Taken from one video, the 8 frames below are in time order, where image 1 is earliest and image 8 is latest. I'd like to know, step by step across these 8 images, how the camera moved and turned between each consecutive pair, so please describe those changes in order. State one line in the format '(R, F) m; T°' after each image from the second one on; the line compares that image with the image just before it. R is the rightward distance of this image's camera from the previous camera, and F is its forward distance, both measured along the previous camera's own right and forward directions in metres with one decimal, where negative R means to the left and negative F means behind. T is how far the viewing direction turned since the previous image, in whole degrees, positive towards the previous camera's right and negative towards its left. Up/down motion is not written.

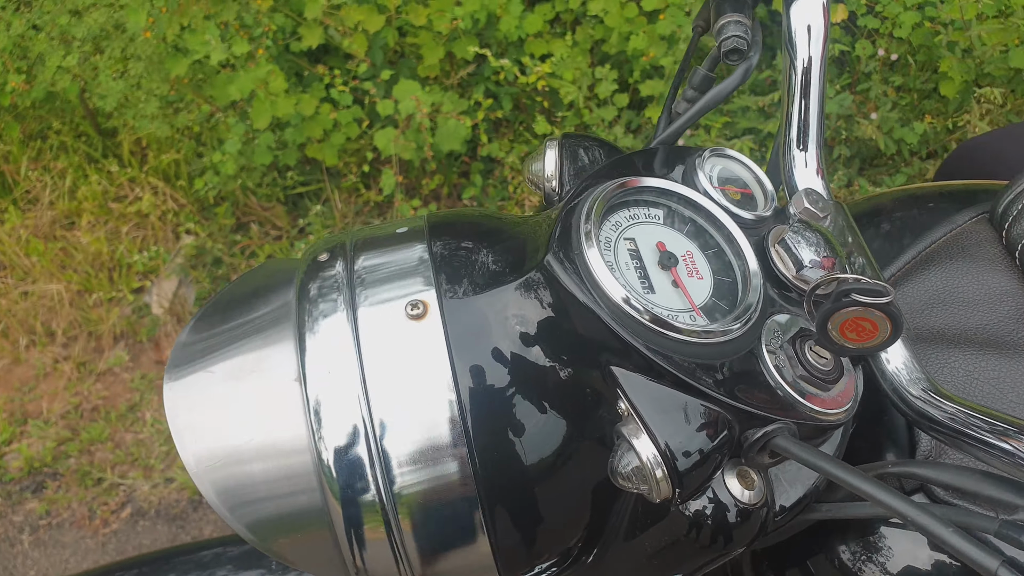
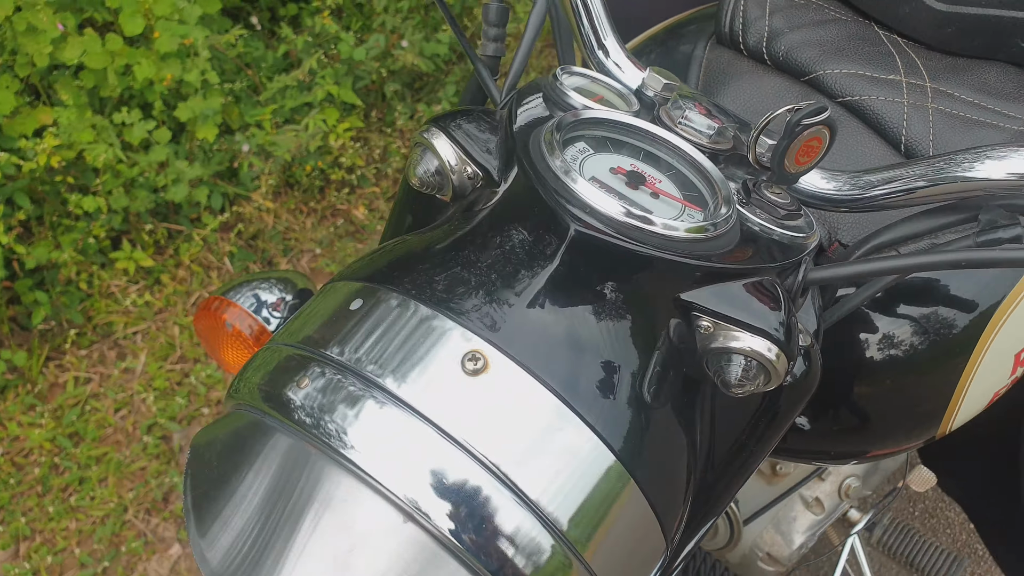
(-0.1, +0.1) m; +27°
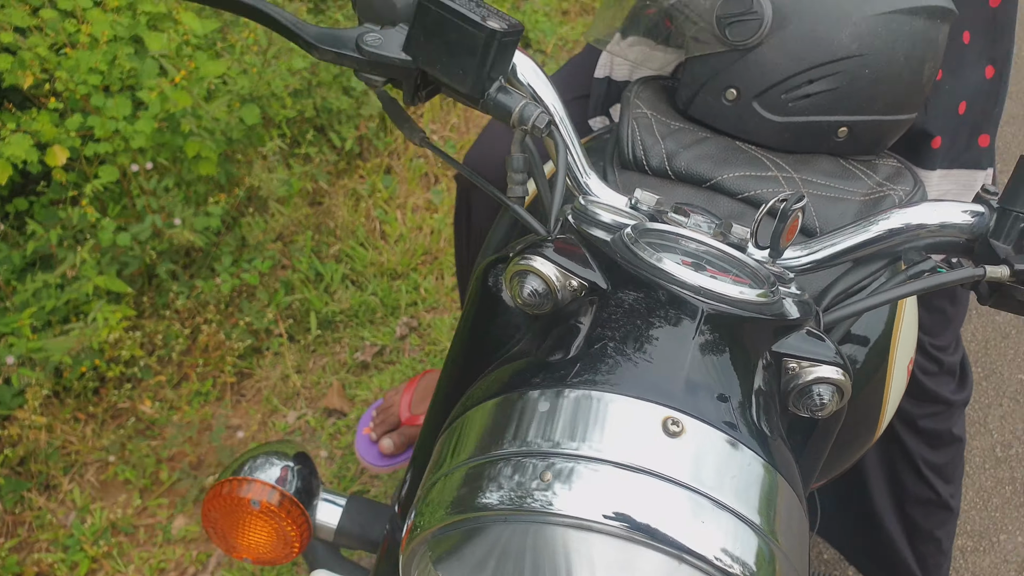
(-0.2, 0.0) m; +19°
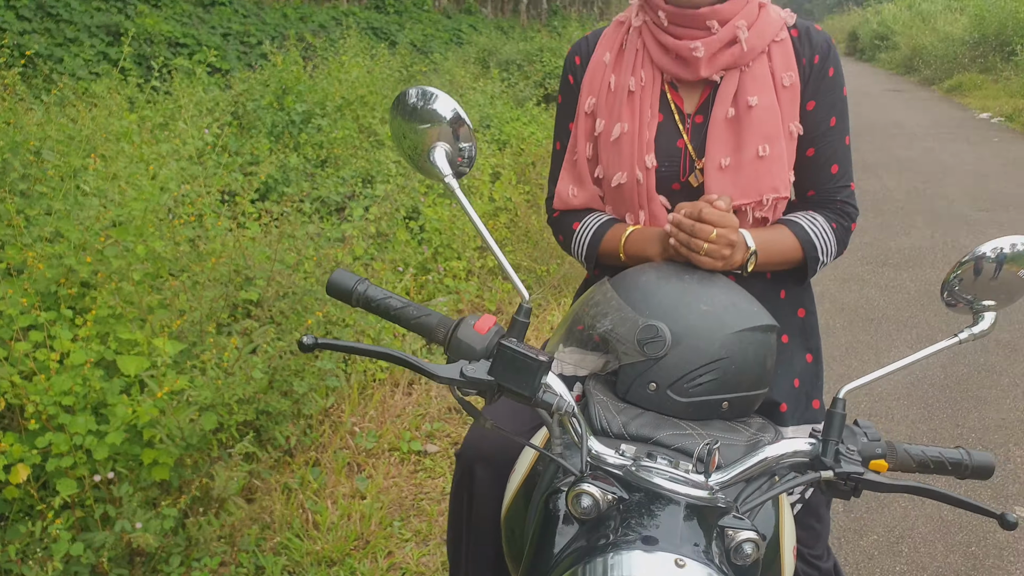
(-0.2, -0.3) m; +10°
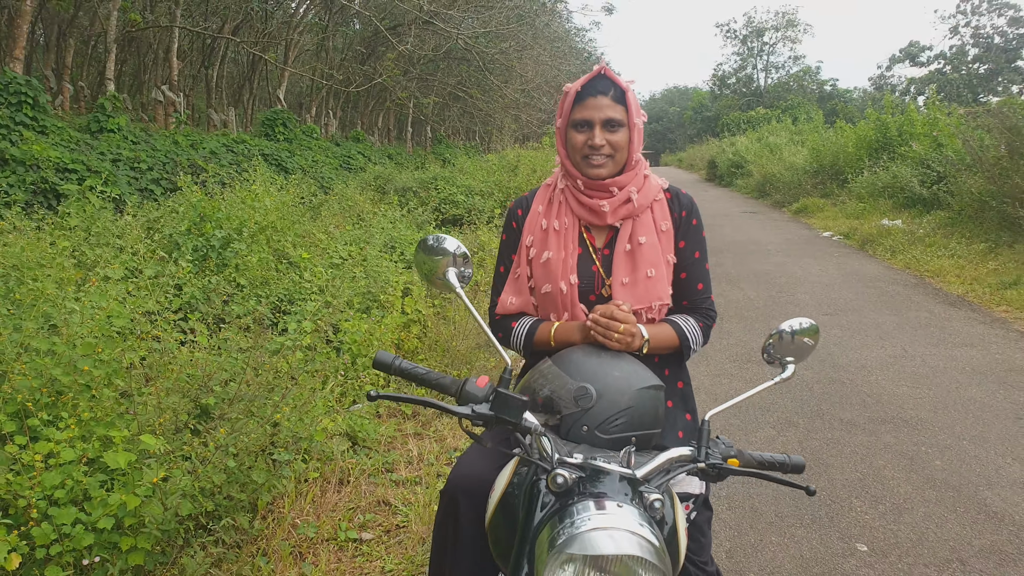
(-0.2, -0.4) m; +8°
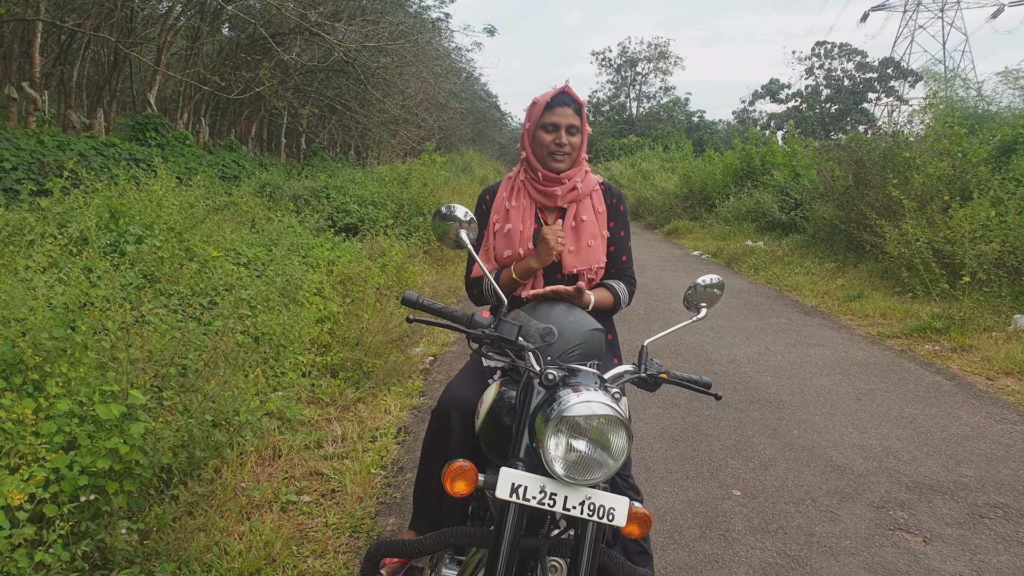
(-0.2, -0.4) m; +9°
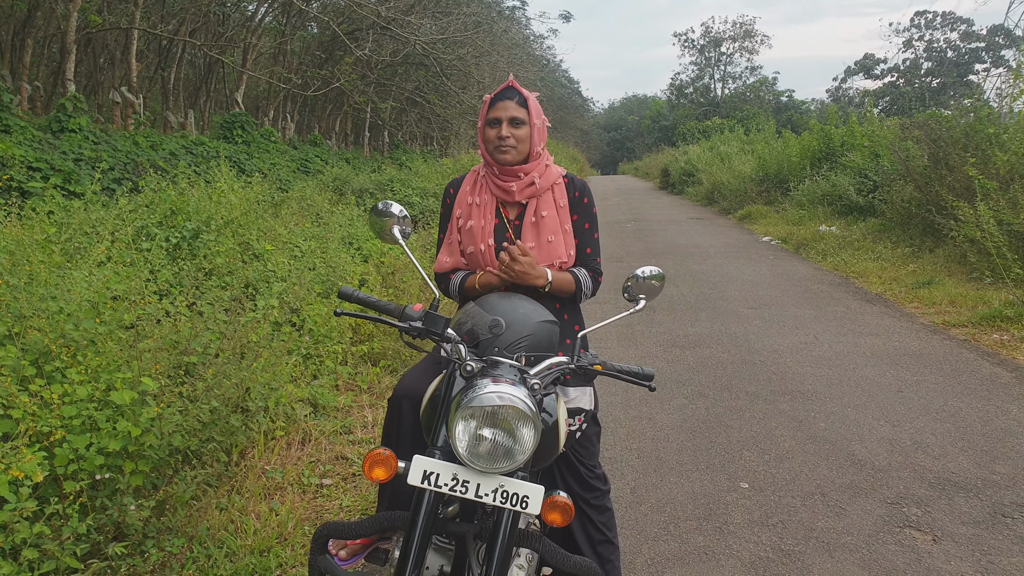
(+0.3, 0.0) m; -6°
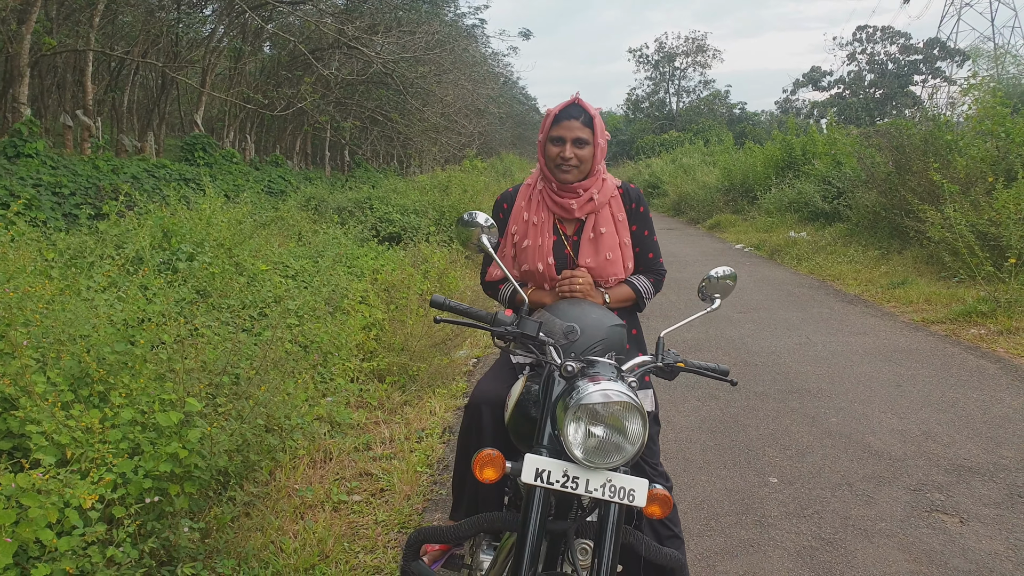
(-0.3, 0.0) m; +3°
